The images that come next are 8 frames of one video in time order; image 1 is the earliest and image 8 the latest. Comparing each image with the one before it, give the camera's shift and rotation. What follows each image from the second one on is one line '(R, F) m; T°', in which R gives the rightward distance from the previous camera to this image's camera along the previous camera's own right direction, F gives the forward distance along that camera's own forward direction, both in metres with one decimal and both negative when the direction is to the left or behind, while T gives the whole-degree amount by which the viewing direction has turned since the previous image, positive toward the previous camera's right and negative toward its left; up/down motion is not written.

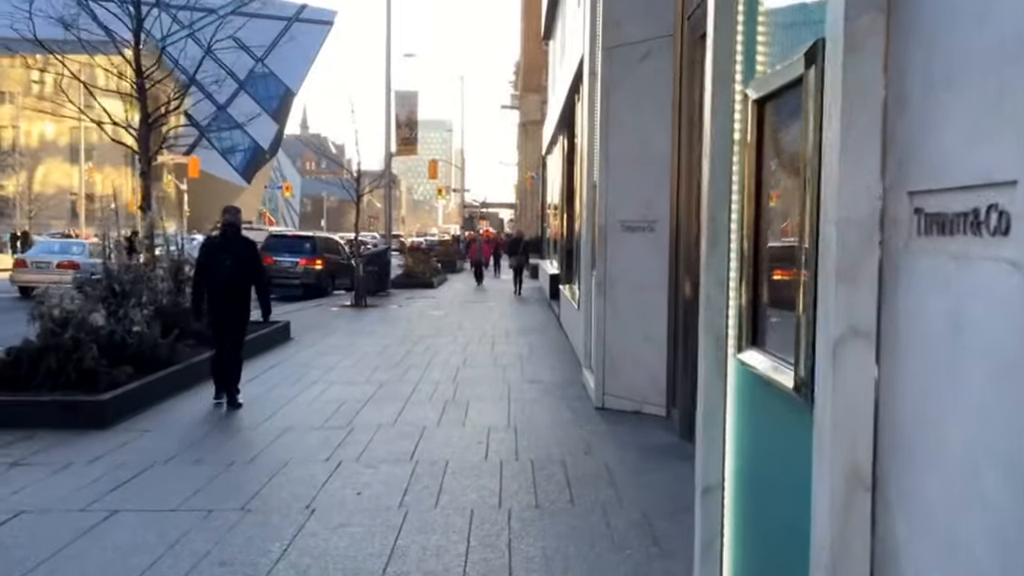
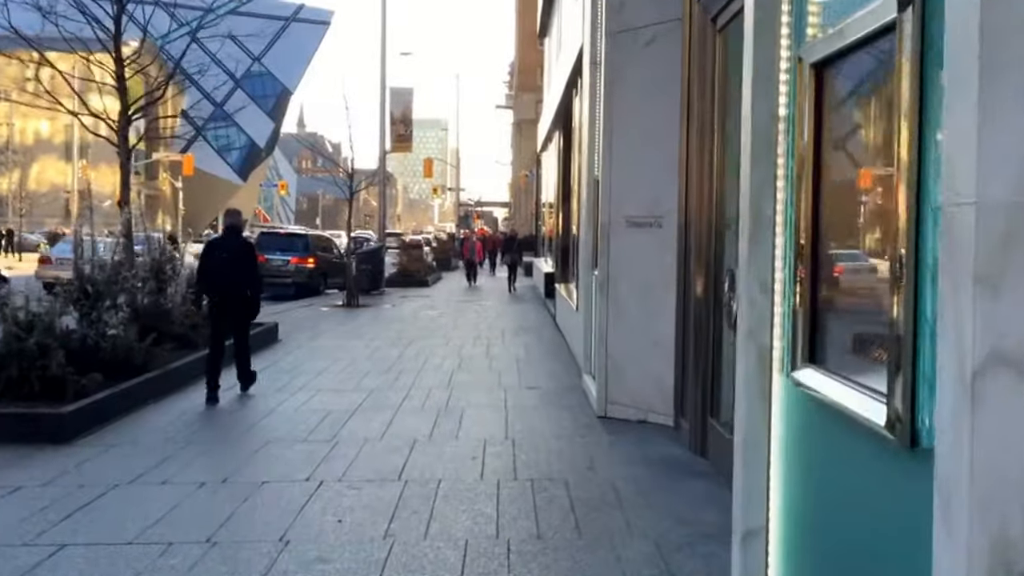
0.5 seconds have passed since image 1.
(0.0, +0.7) m; 0°
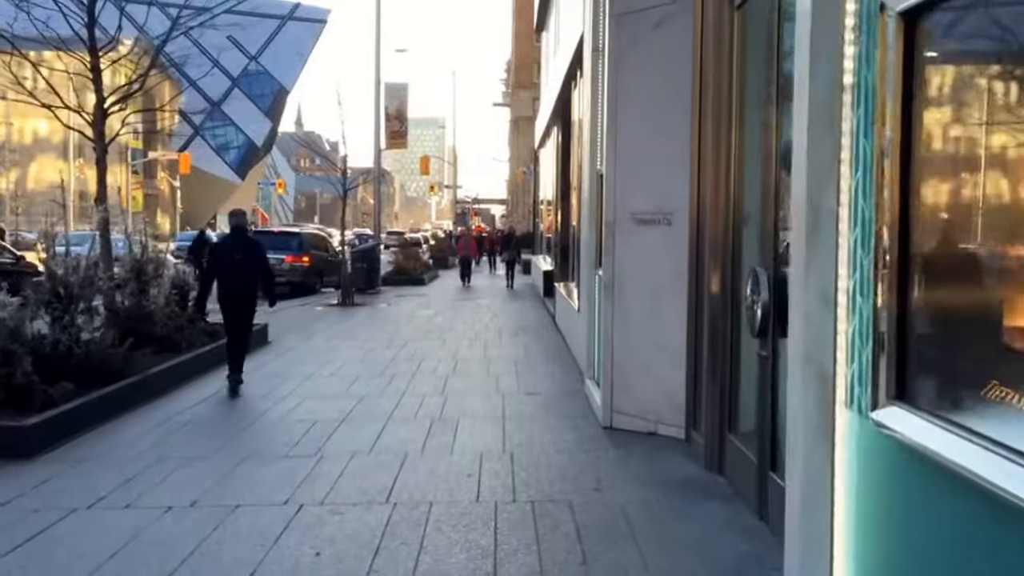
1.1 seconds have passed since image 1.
(0.0, +0.6) m; 0°
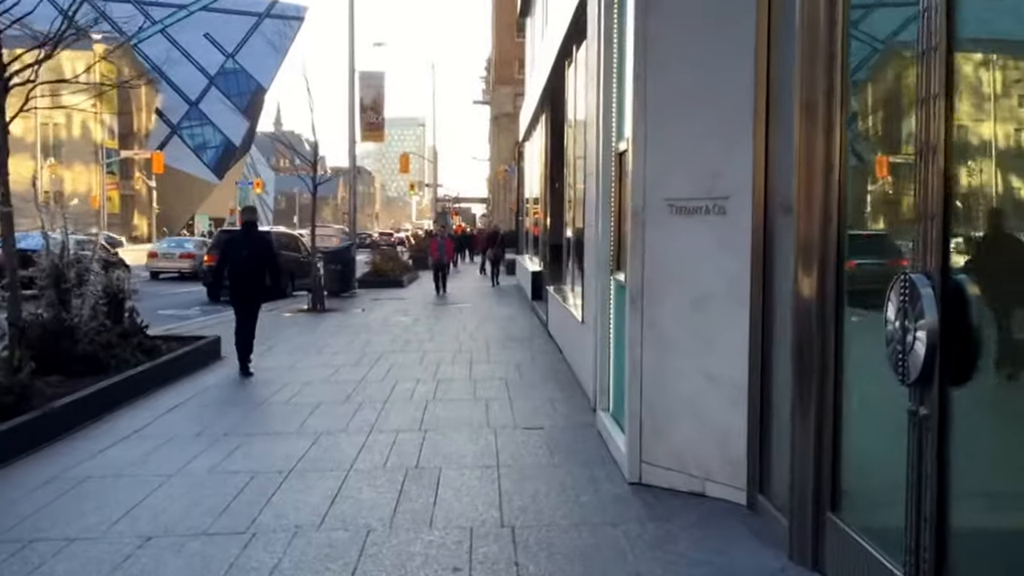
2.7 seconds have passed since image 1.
(-0.1, +2.1) m; +1°
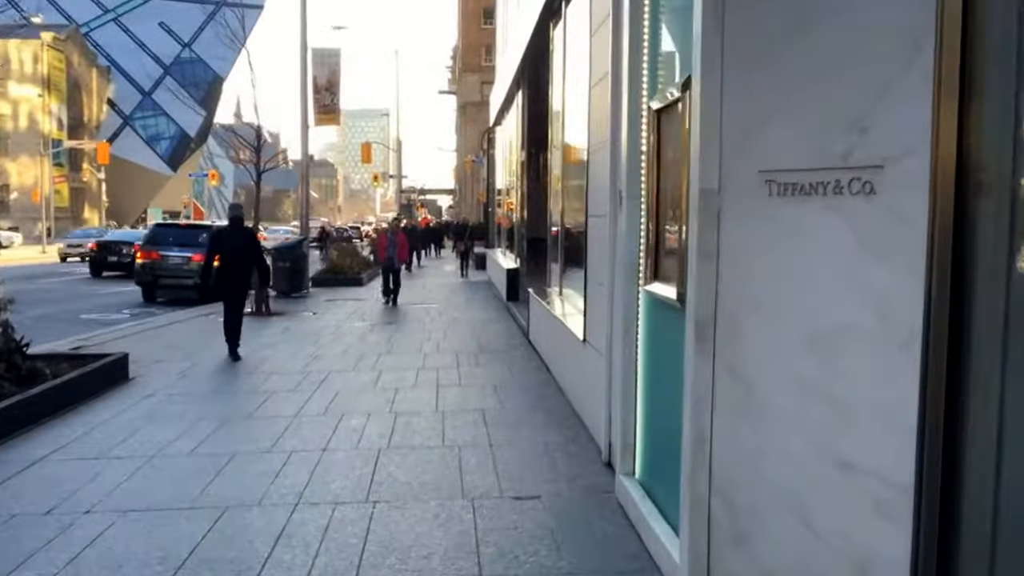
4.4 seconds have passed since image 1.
(-0.1, +2.5) m; +3°
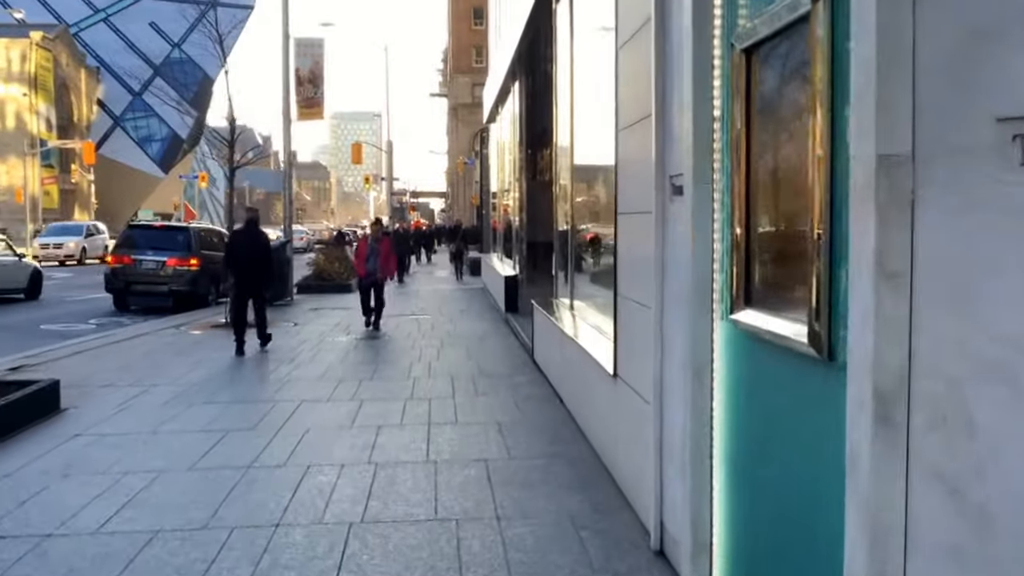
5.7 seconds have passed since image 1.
(-0.1, +1.8) m; 0°
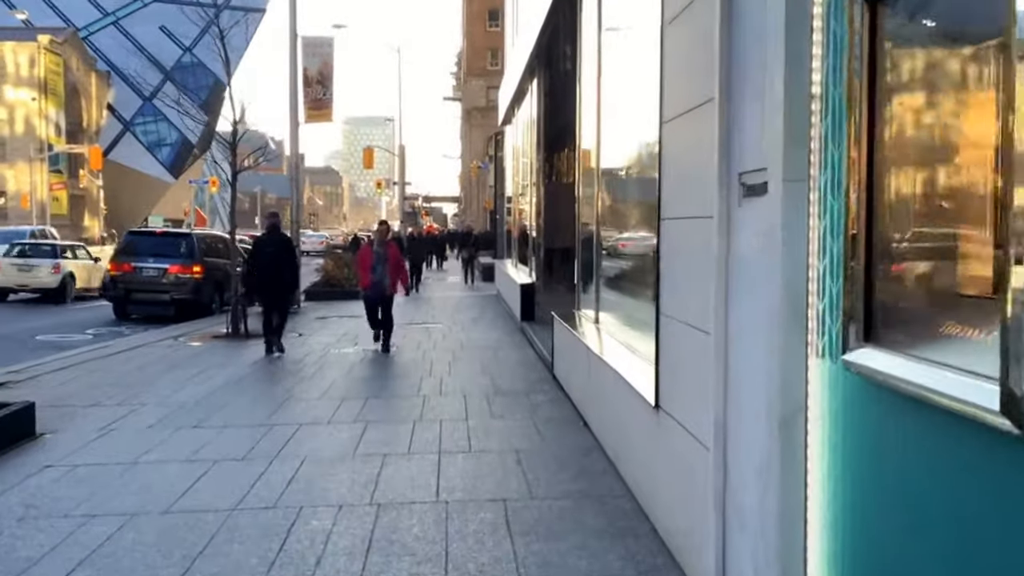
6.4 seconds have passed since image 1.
(-0.1, +0.9) m; -1°
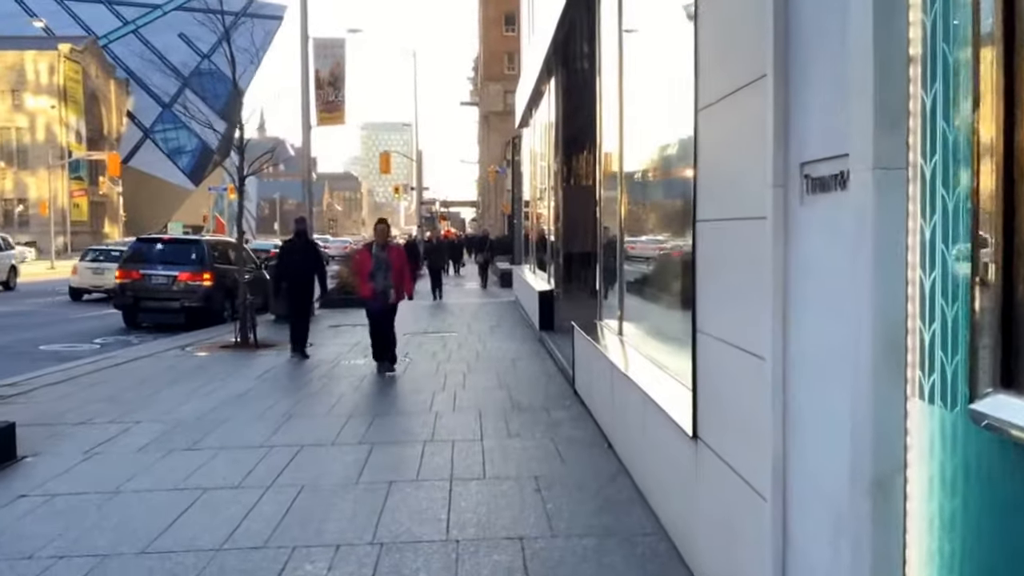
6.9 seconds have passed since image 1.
(0.0, +0.7) m; -1°
